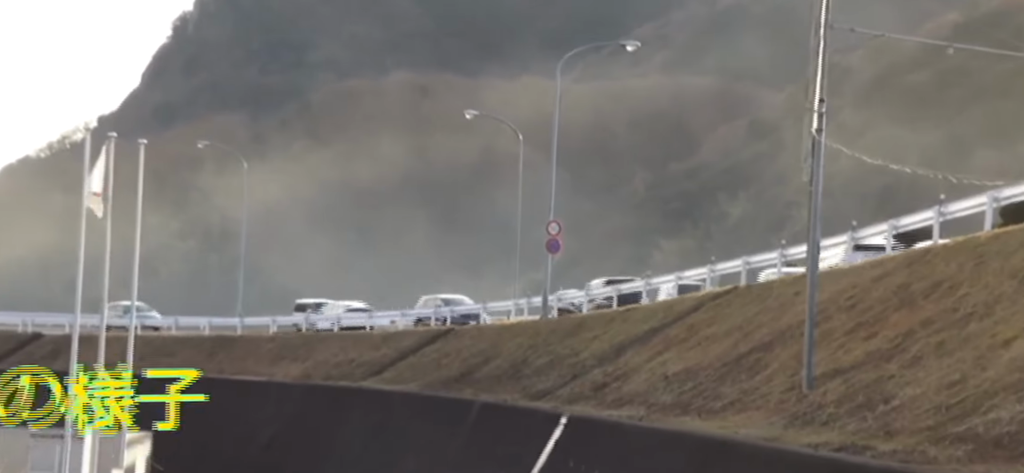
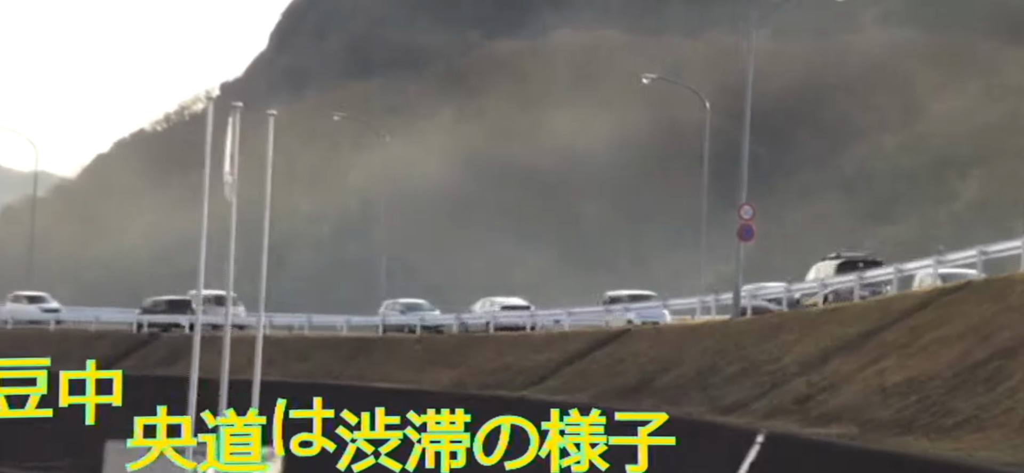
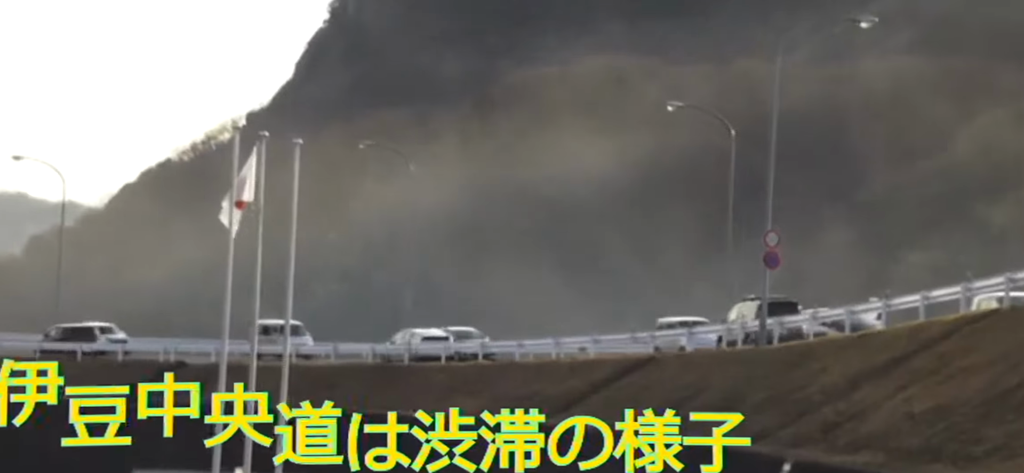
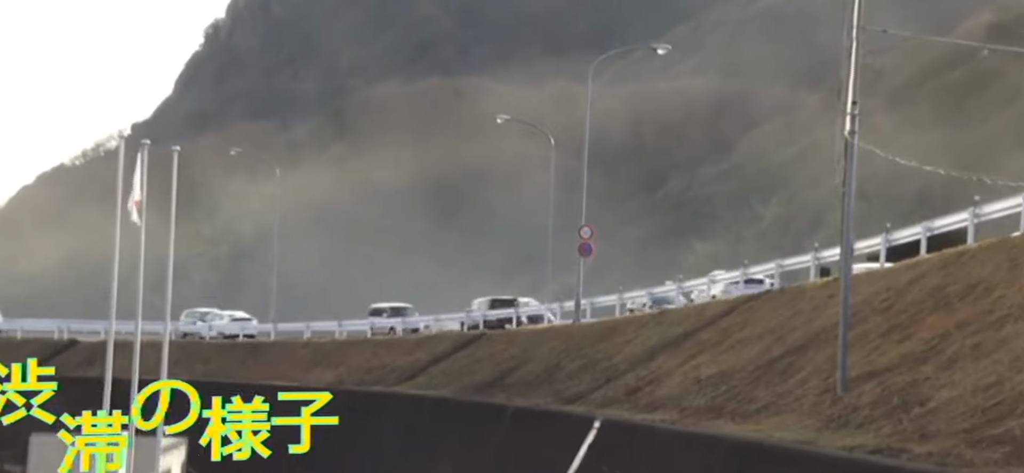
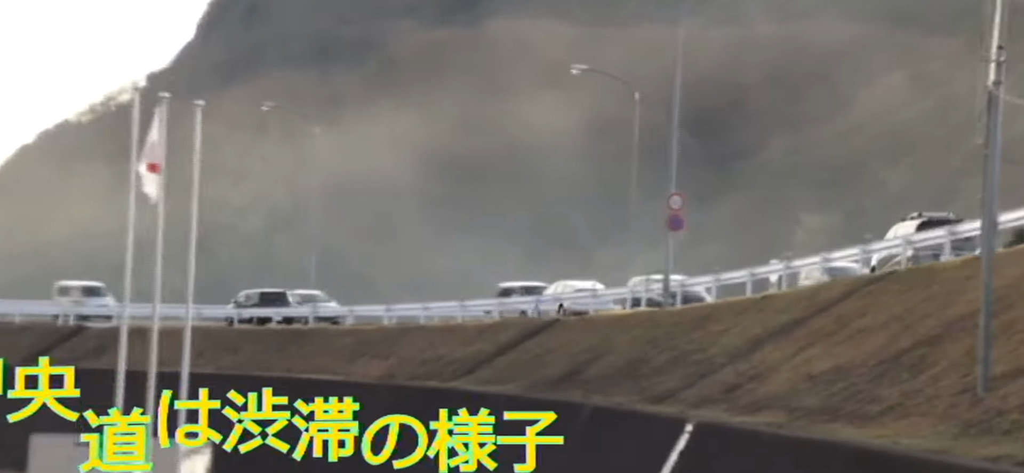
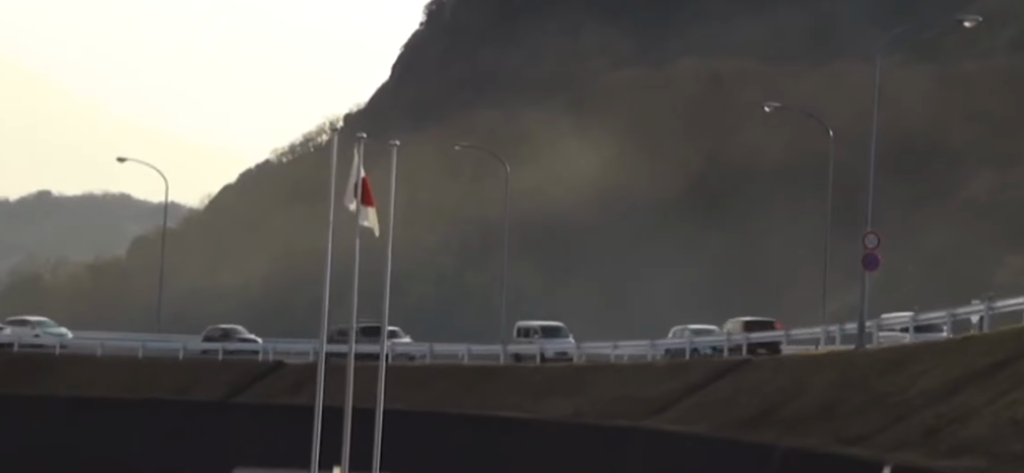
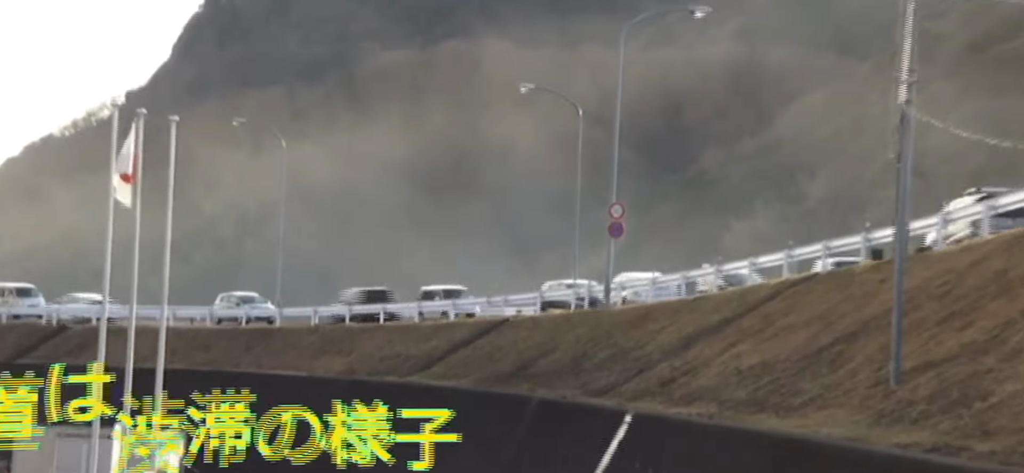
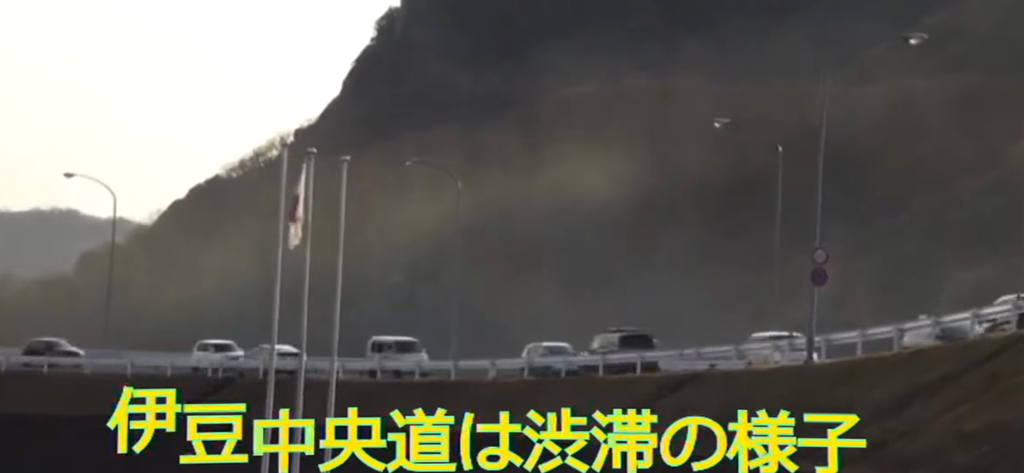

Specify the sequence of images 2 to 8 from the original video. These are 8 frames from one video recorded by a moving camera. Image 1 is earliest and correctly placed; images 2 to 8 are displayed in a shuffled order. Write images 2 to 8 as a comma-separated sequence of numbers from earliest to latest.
4, 7, 5, 2, 3, 8, 6
